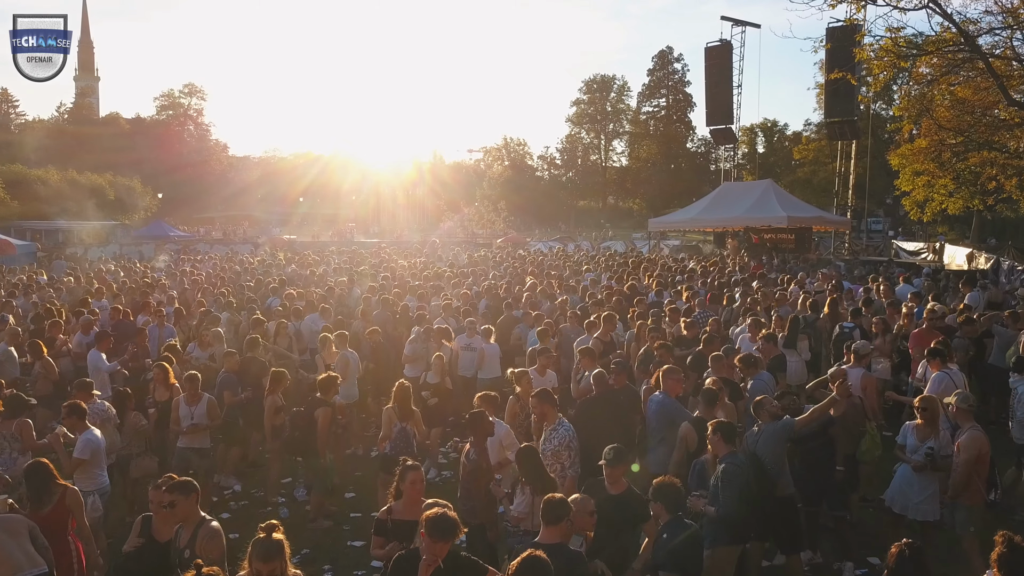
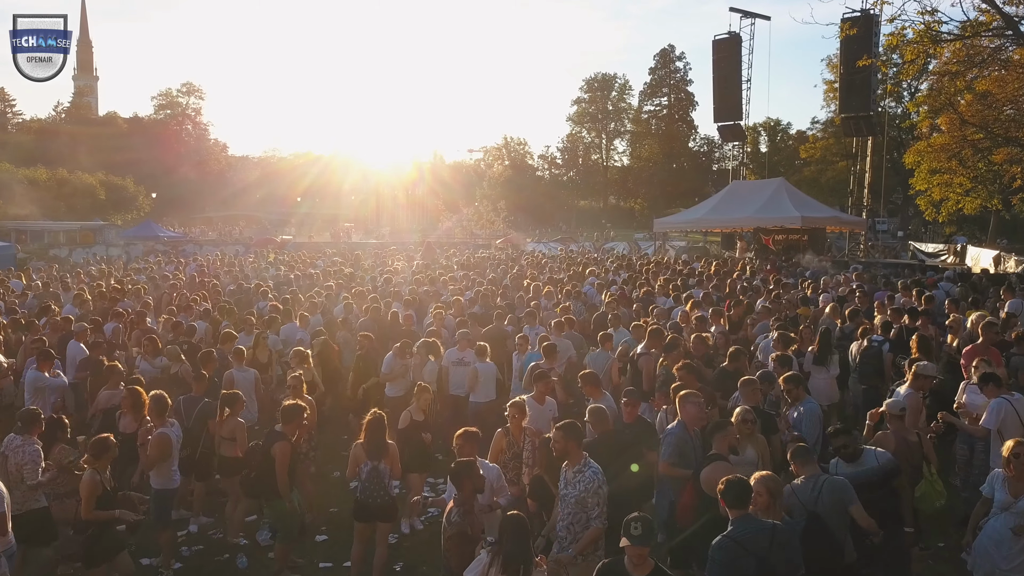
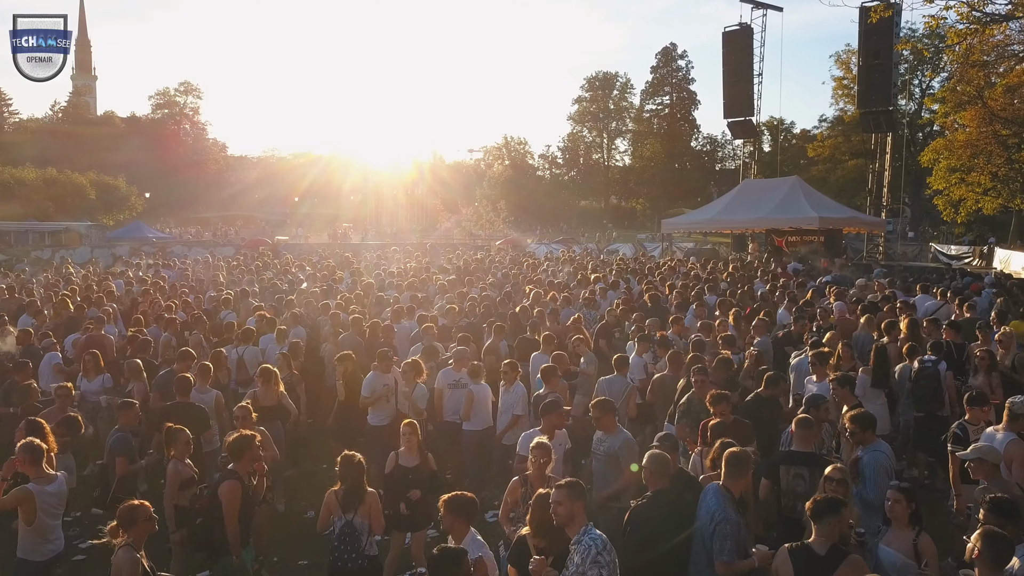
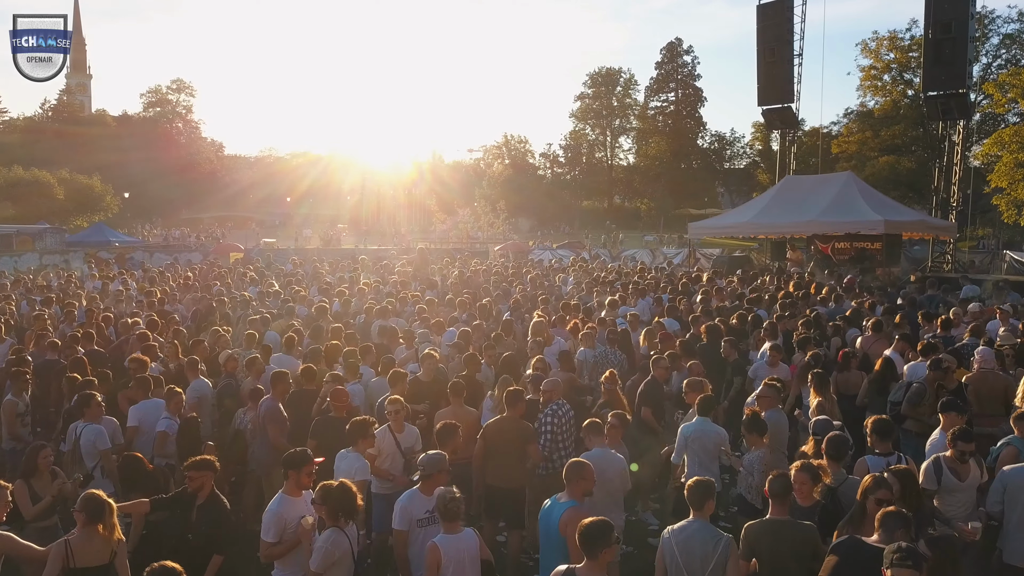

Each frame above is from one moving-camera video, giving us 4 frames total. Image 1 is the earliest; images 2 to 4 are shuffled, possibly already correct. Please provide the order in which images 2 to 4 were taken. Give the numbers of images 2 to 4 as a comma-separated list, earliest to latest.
2, 3, 4
